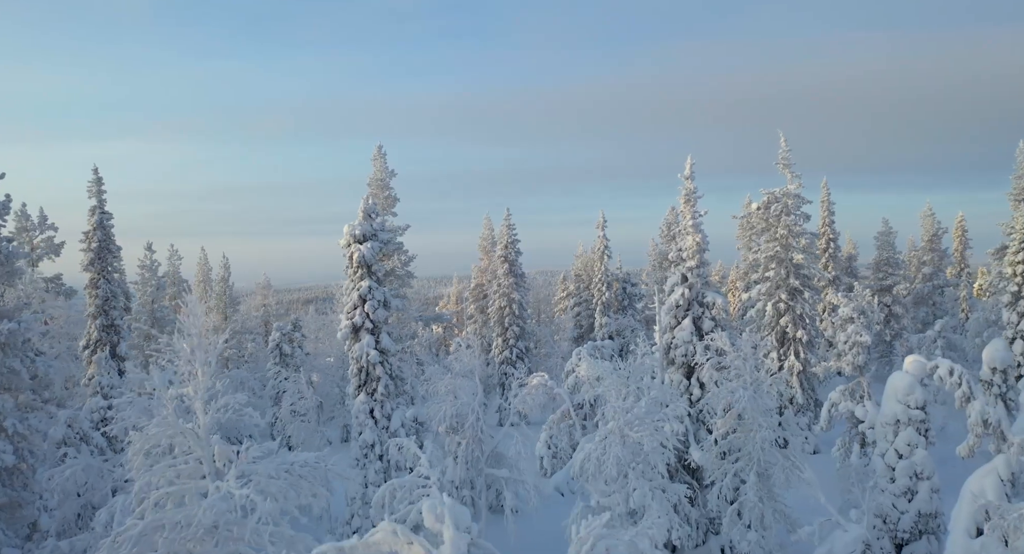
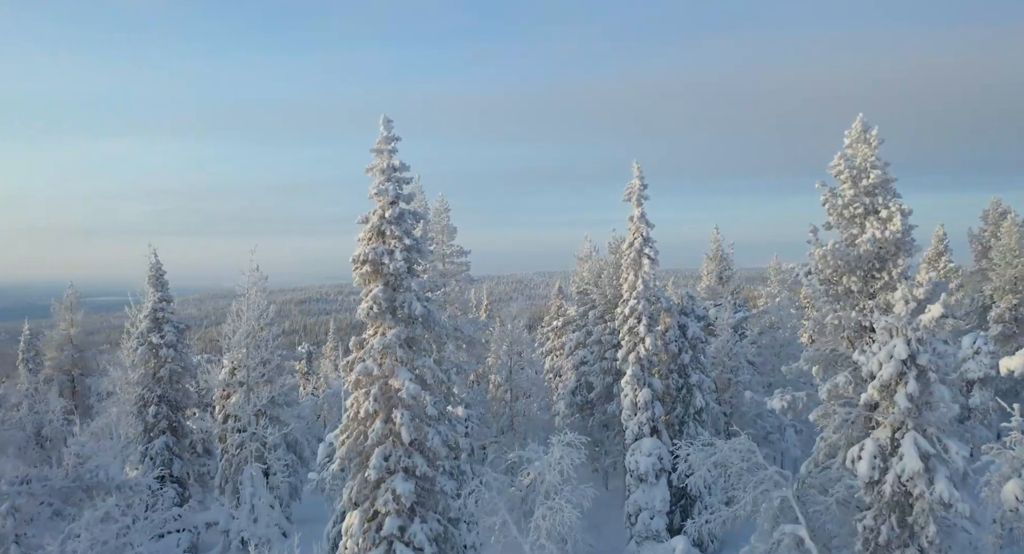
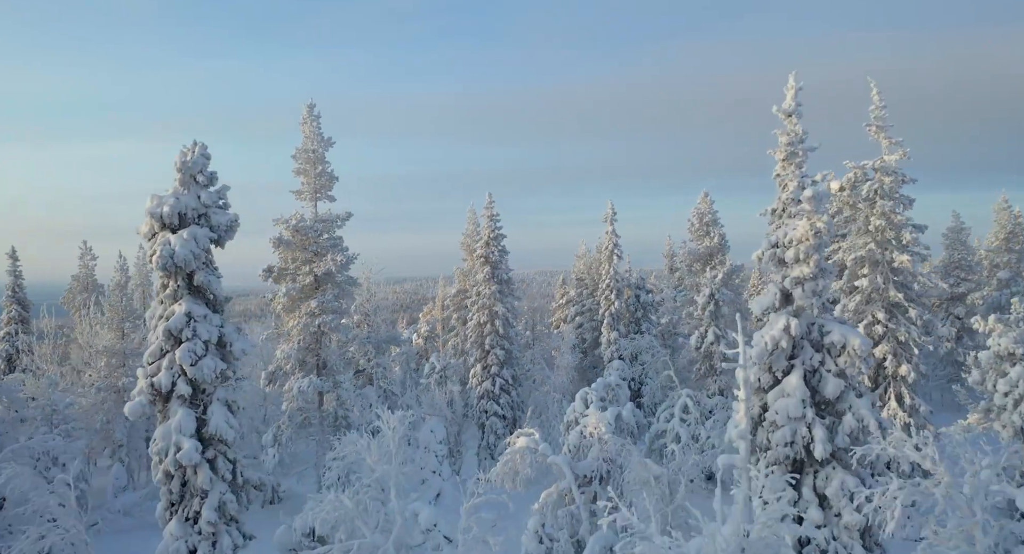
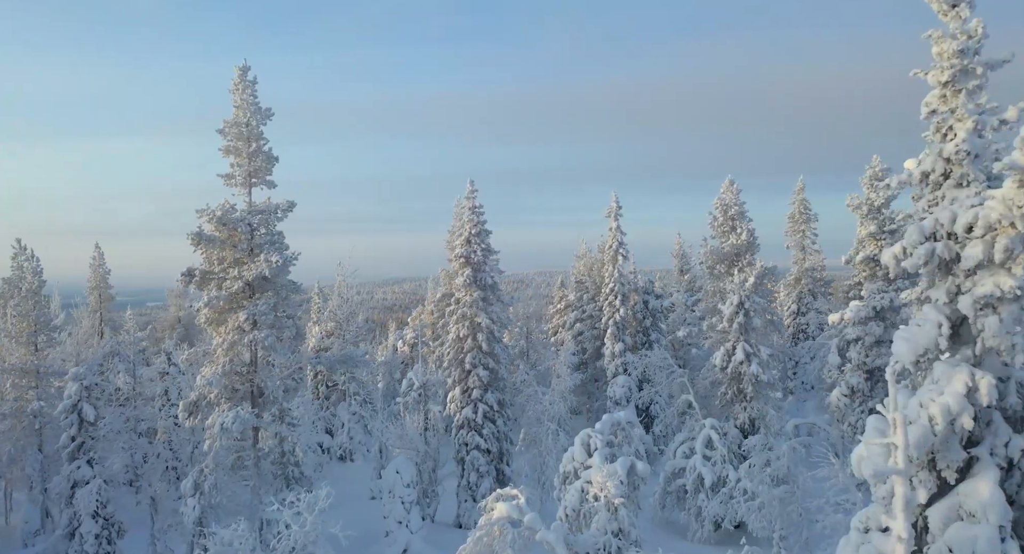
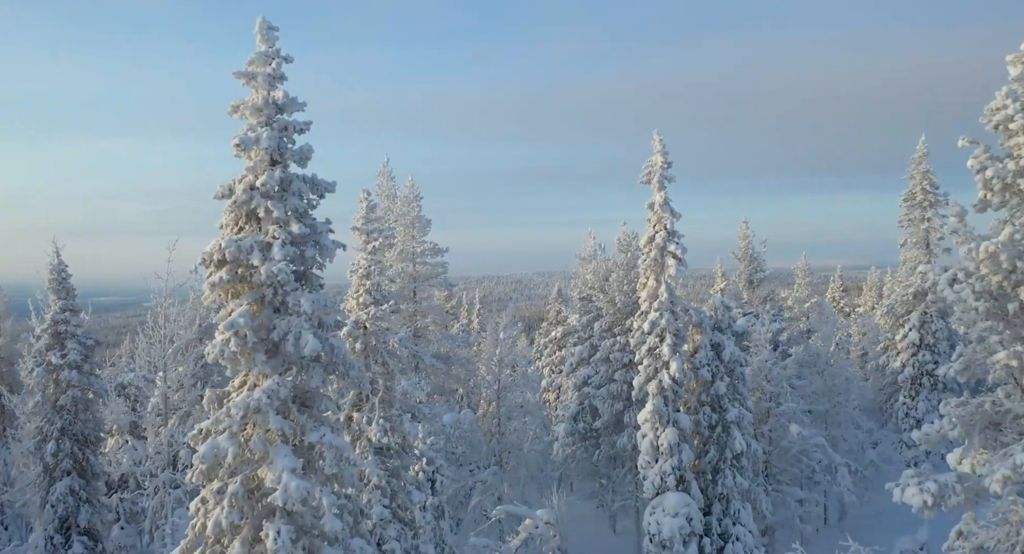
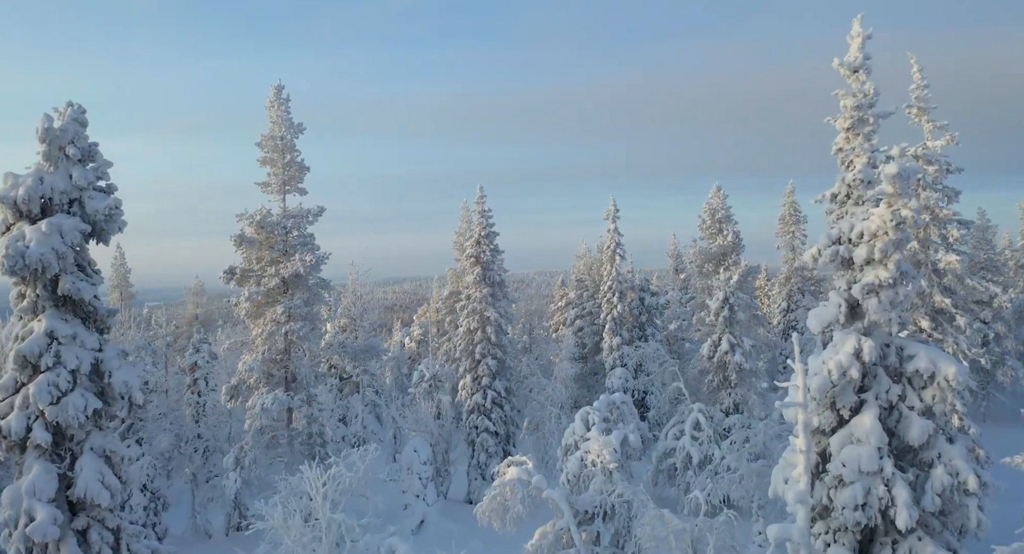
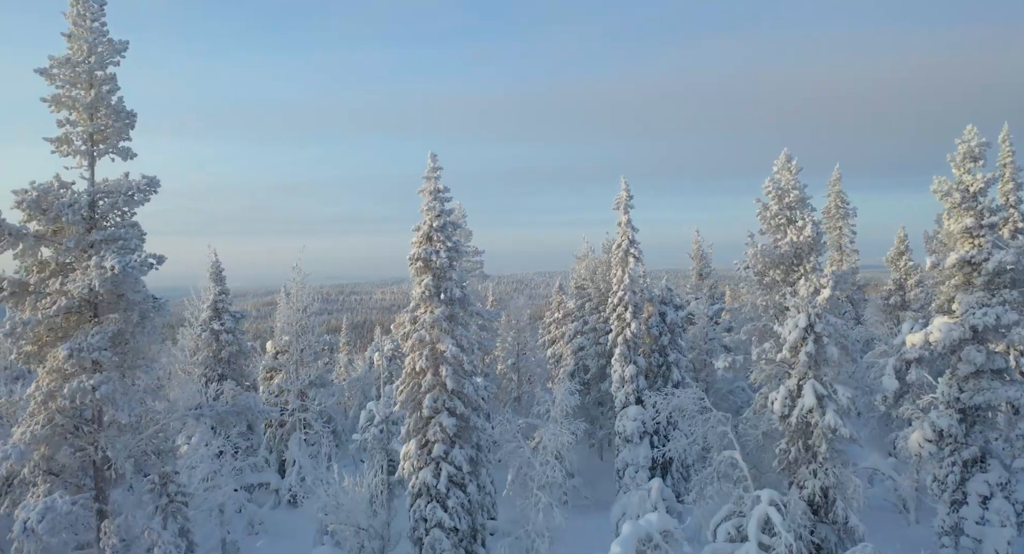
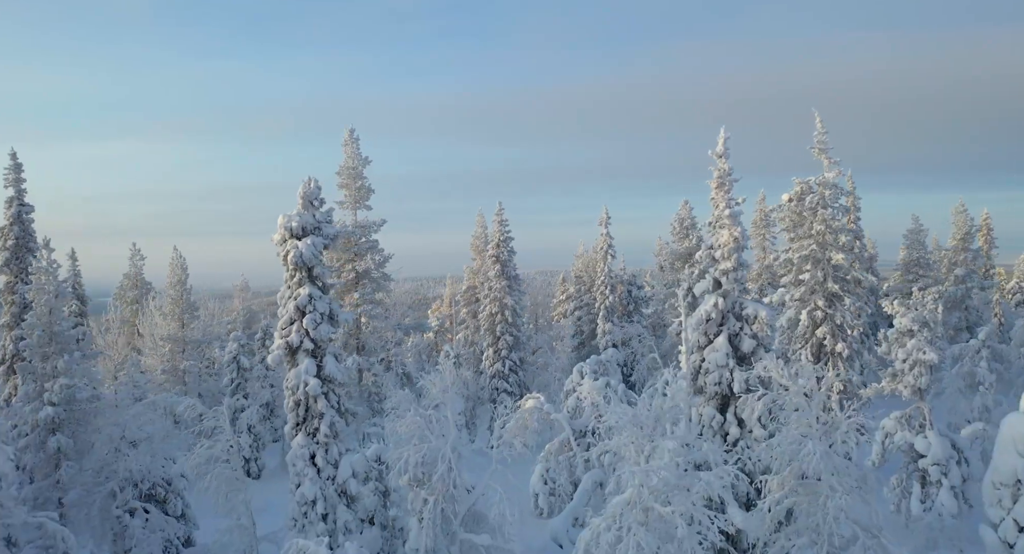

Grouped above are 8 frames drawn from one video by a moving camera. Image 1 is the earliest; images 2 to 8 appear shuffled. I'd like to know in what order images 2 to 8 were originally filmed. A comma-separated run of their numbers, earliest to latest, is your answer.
8, 3, 6, 4, 7, 2, 5
